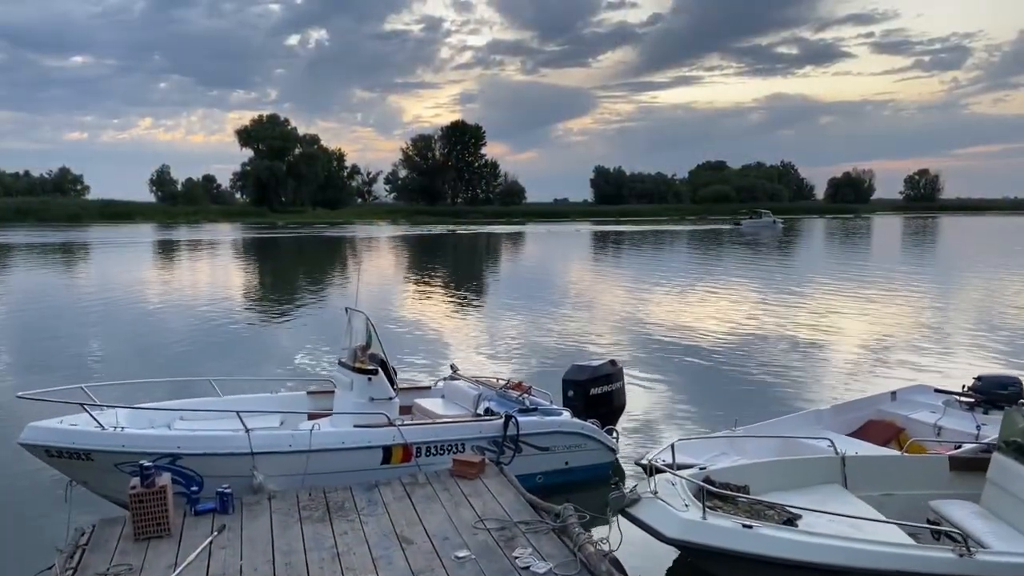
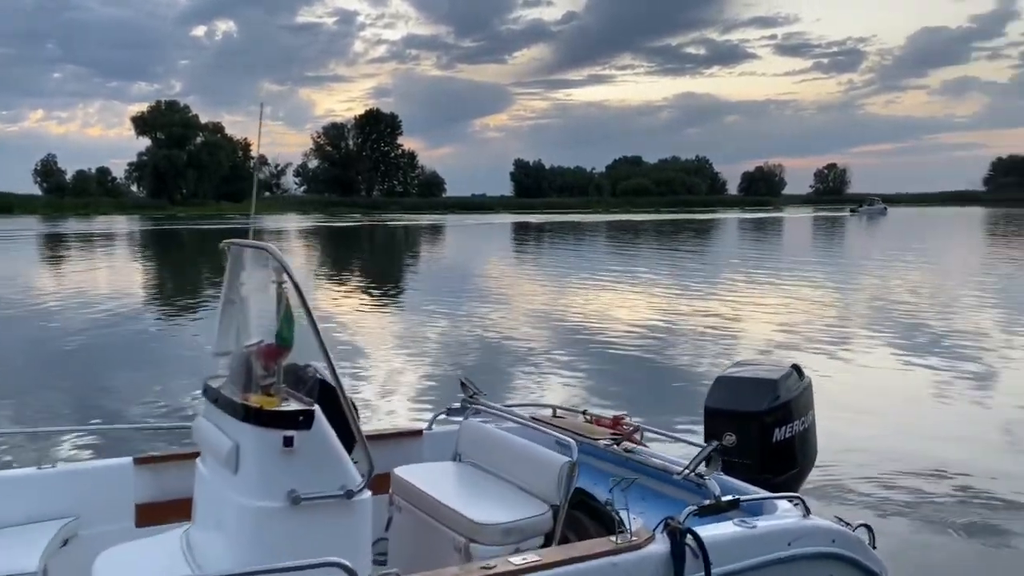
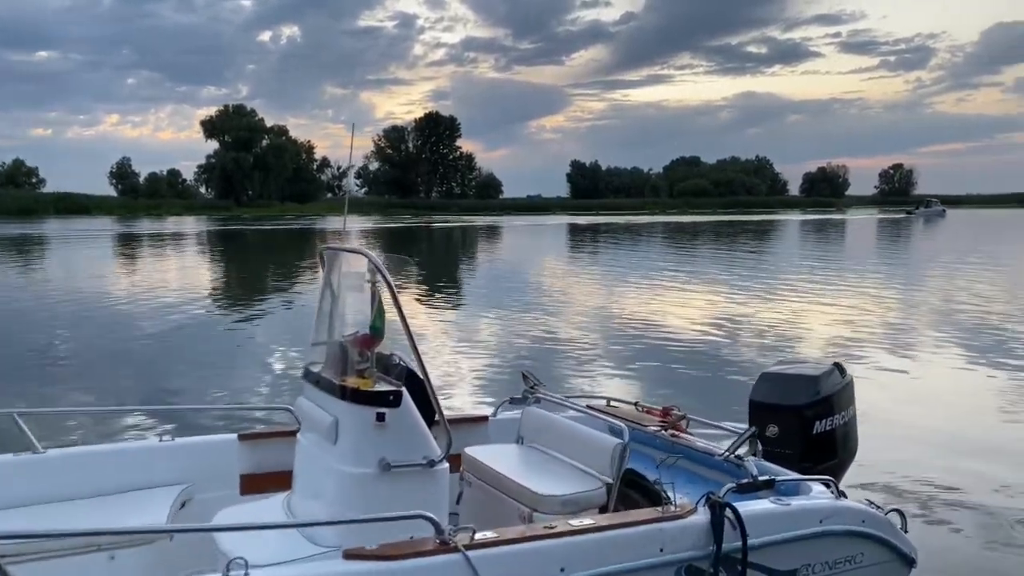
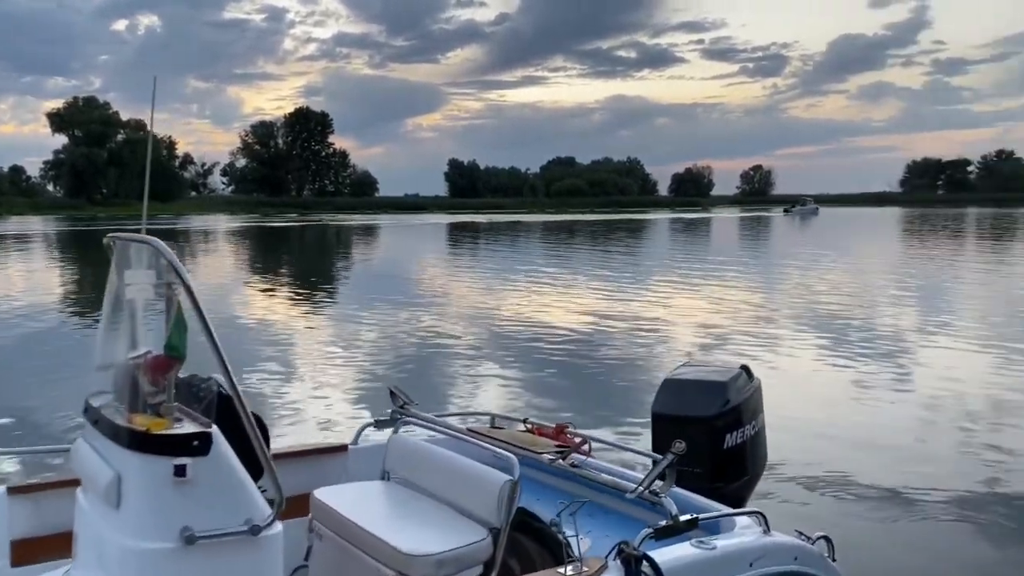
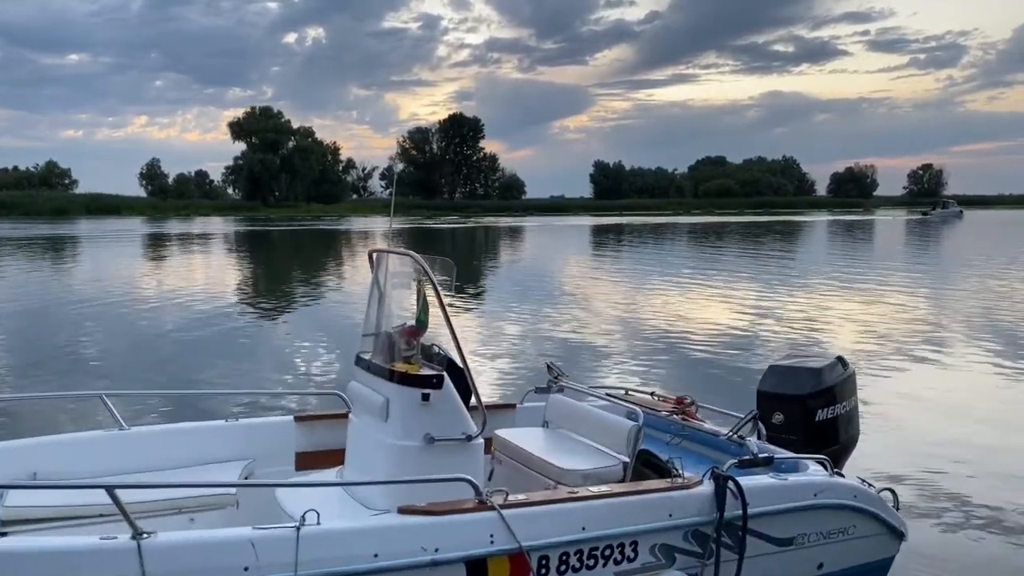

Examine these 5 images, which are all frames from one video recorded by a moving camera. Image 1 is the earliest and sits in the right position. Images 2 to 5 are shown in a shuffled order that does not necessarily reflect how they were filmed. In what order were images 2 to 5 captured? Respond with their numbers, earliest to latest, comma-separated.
5, 3, 2, 4
